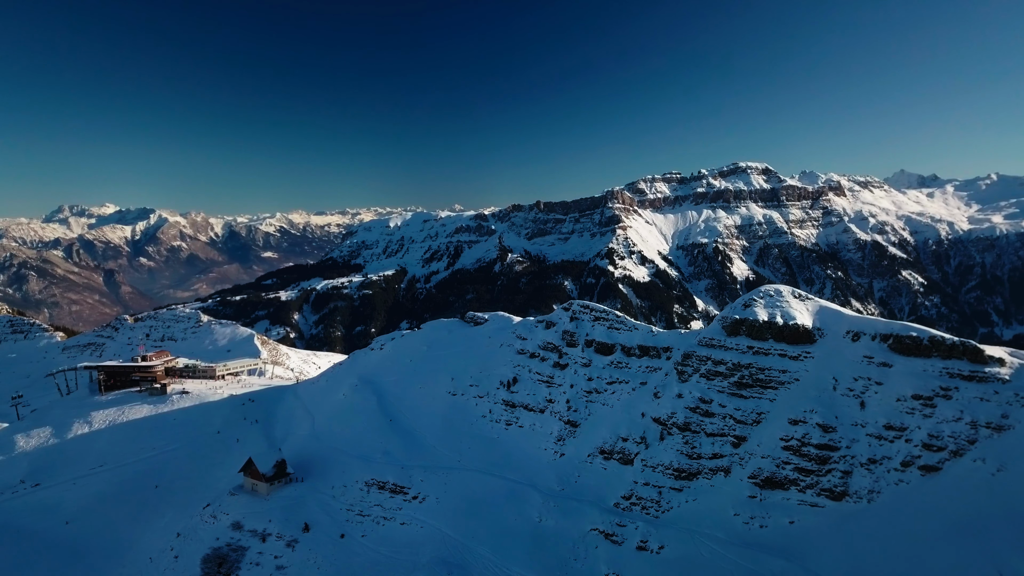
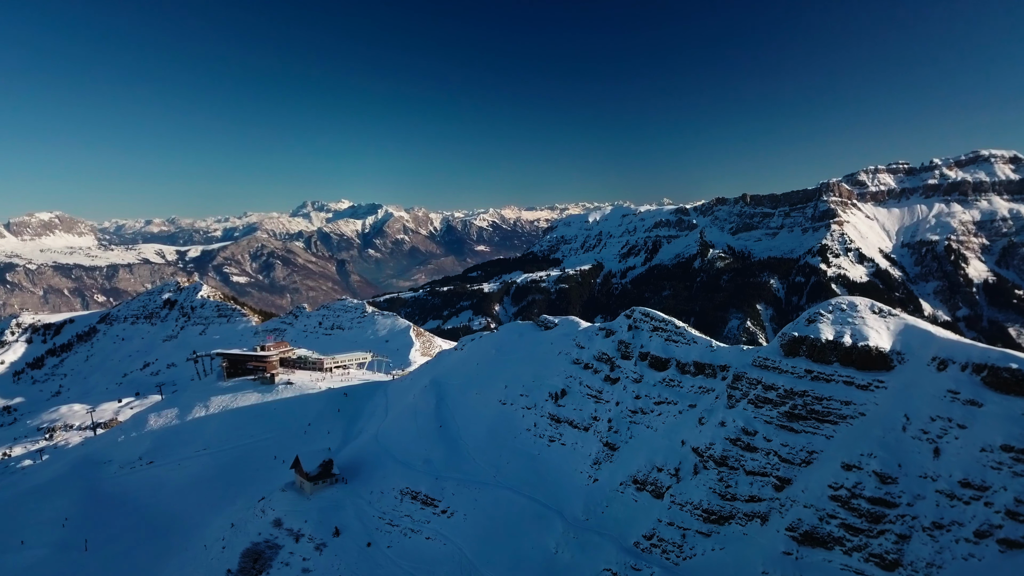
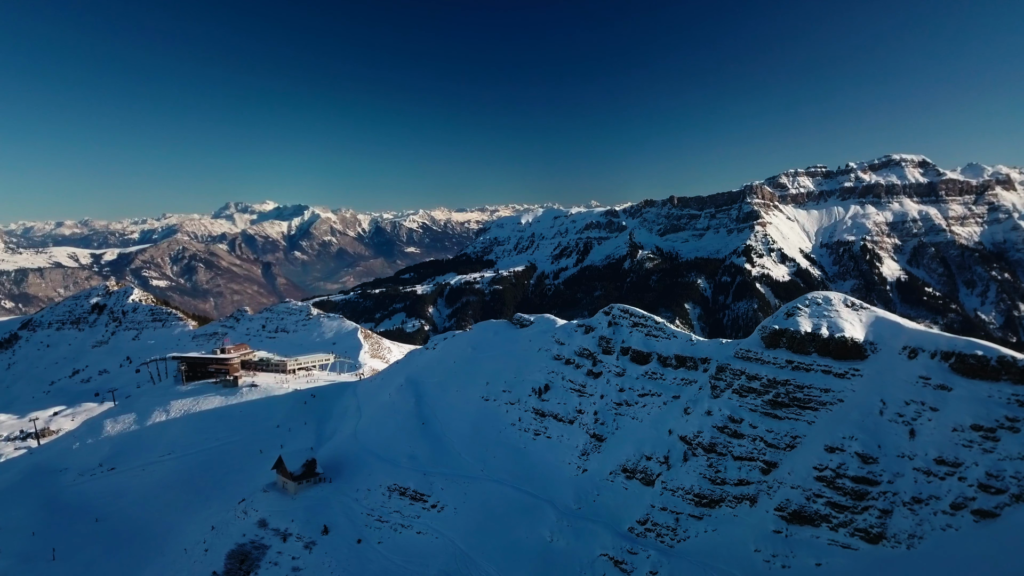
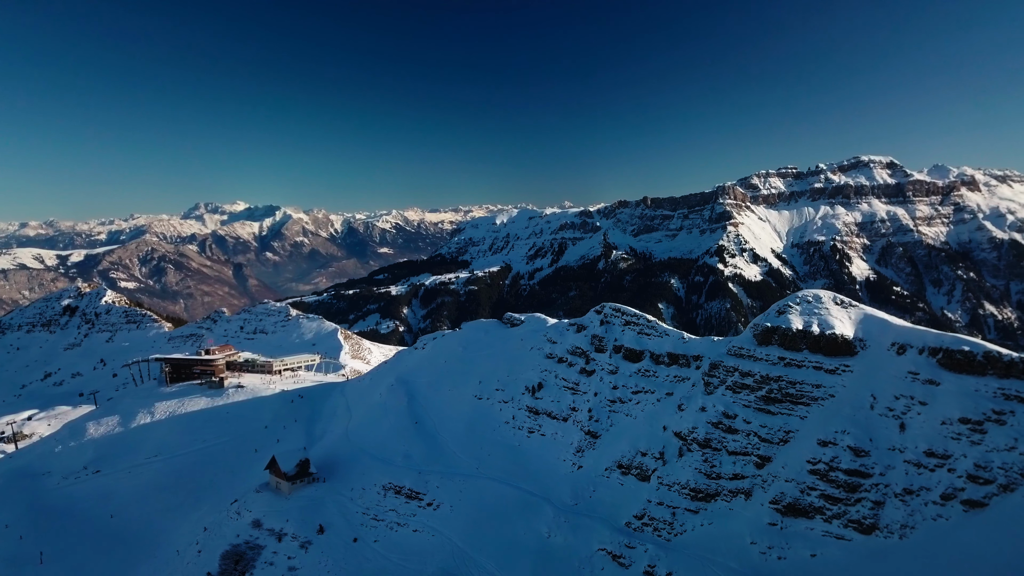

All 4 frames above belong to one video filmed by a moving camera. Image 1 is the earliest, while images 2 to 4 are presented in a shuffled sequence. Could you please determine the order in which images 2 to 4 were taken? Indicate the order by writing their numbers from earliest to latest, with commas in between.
4, 3, 2
